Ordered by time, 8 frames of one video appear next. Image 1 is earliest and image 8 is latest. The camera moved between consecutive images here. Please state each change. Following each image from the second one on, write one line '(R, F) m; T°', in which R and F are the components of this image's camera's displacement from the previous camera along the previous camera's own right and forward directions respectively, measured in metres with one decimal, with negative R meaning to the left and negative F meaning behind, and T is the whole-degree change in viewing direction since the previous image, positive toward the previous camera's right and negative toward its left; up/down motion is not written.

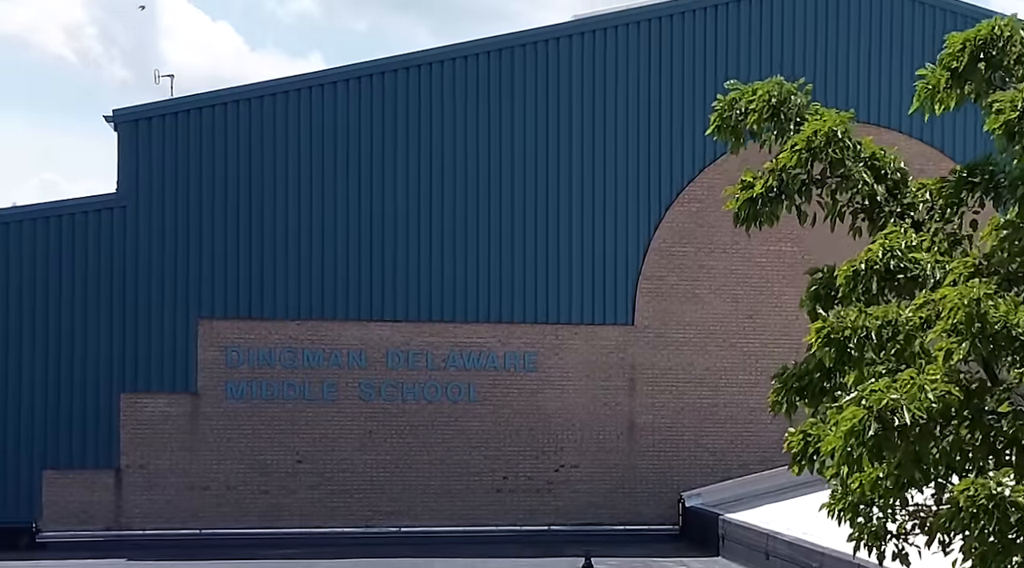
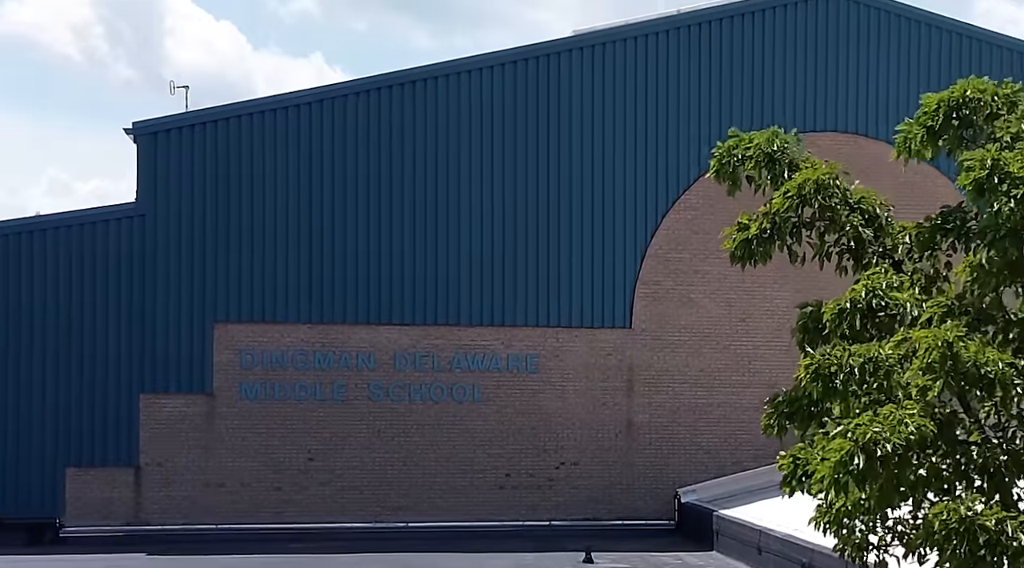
(-0.2, -0.8) m; 0°
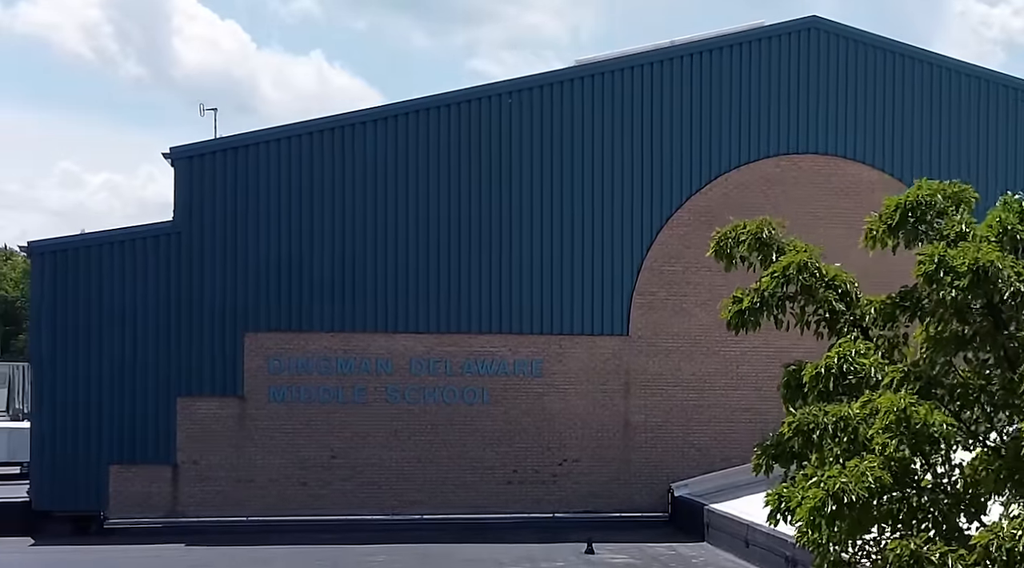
(-0.4, -1.7) m; +1°
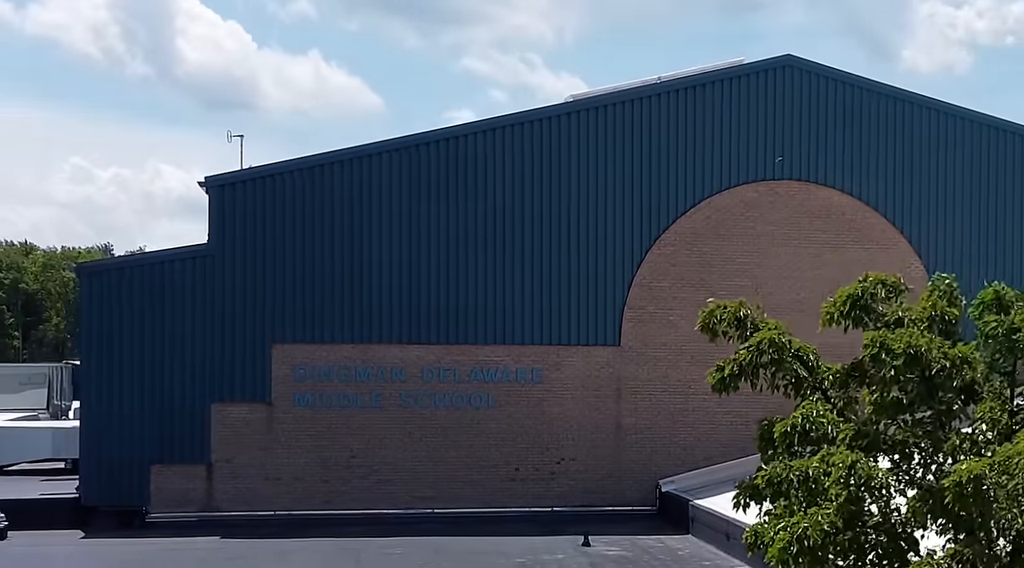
(-0.4, -2.2) m; +1°
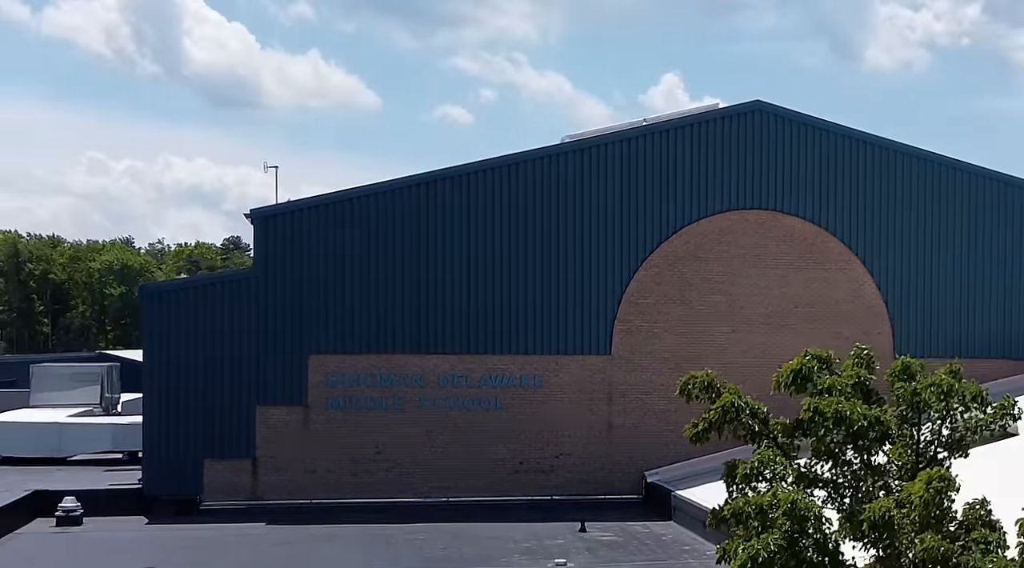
(-0.6, -3.5) m; +1°
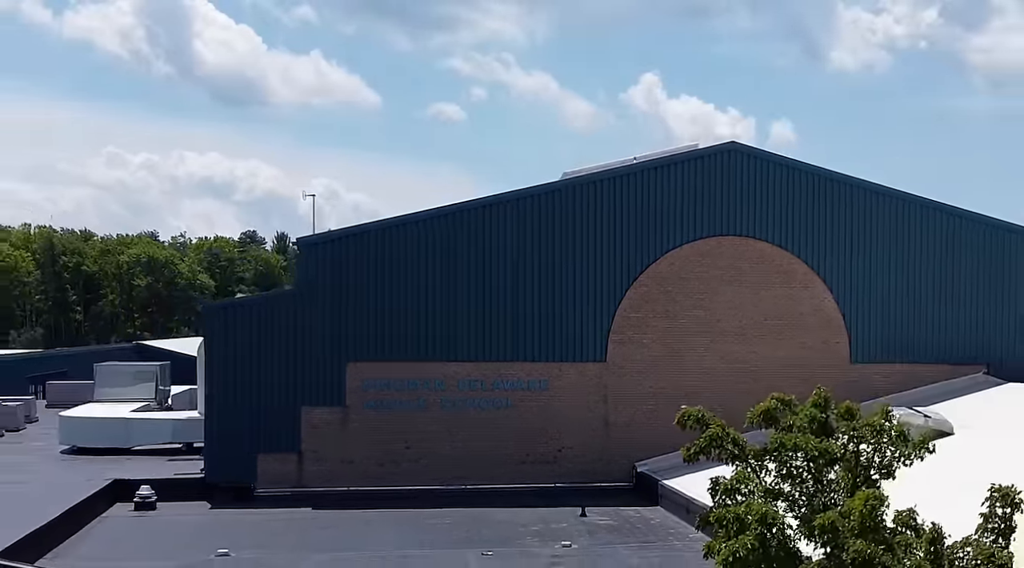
(-1.0, -4.3) m; +1°
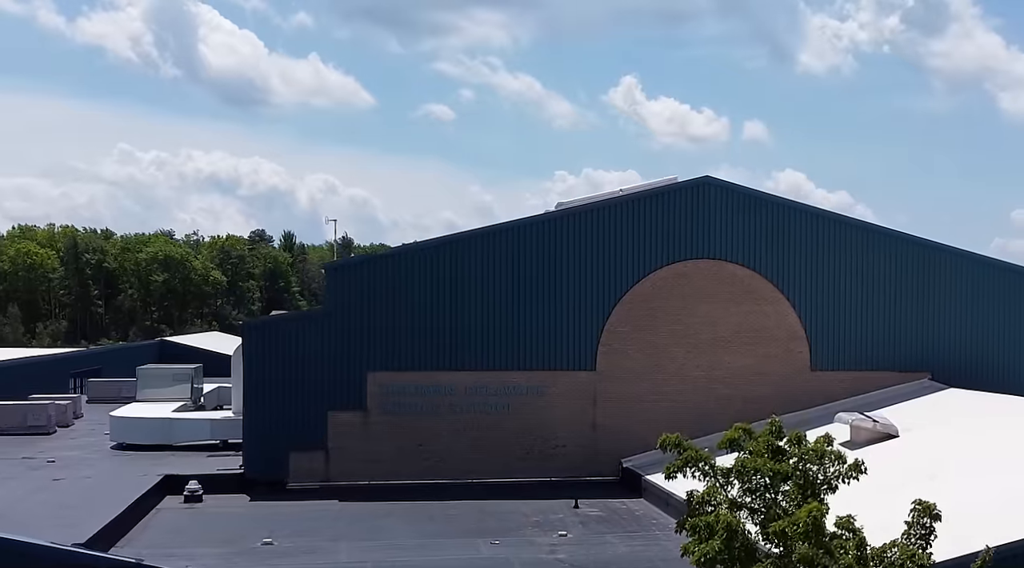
(-1.0, -4.2) m; +1°
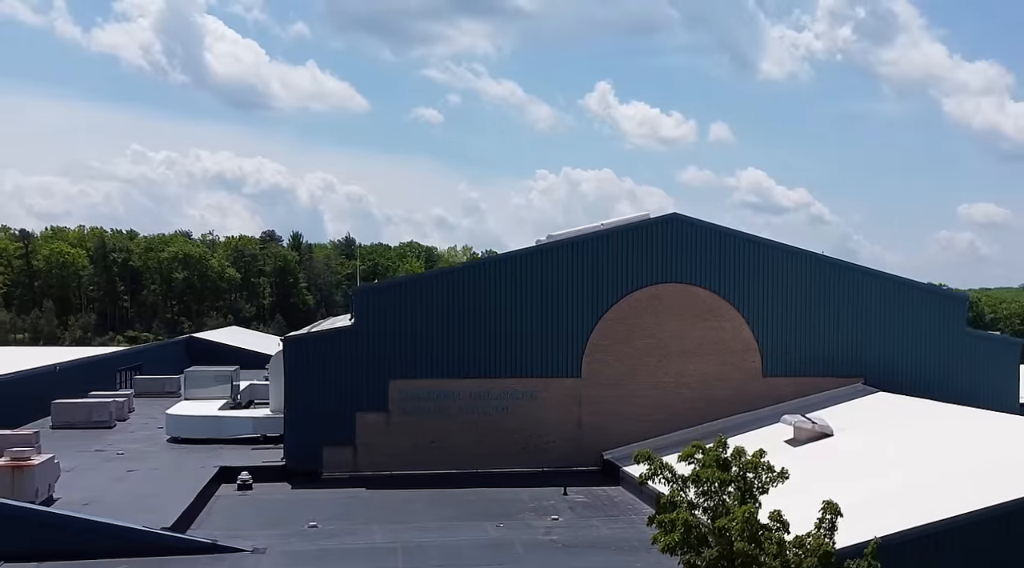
(-1.7, -6.4) m; +2°
